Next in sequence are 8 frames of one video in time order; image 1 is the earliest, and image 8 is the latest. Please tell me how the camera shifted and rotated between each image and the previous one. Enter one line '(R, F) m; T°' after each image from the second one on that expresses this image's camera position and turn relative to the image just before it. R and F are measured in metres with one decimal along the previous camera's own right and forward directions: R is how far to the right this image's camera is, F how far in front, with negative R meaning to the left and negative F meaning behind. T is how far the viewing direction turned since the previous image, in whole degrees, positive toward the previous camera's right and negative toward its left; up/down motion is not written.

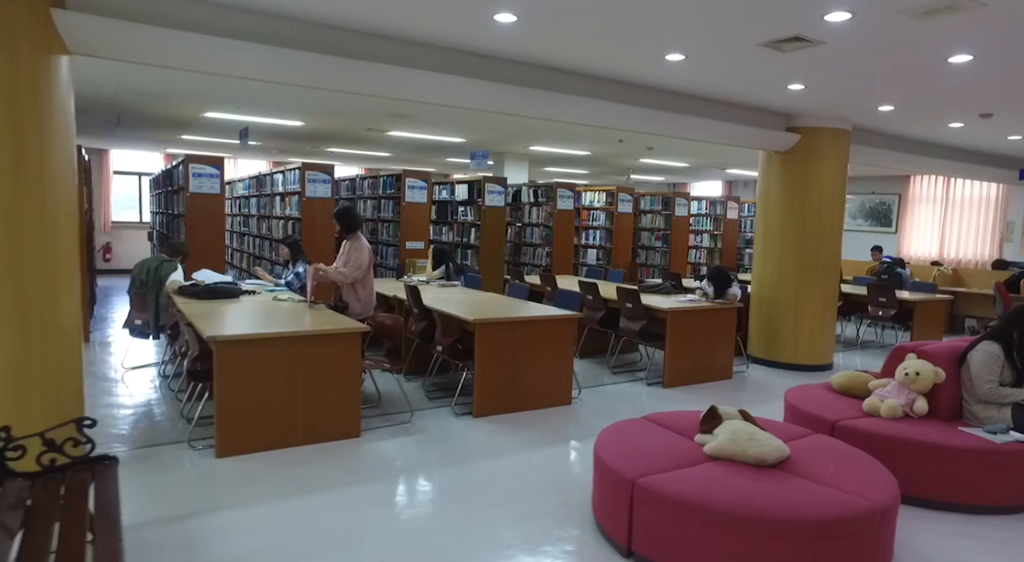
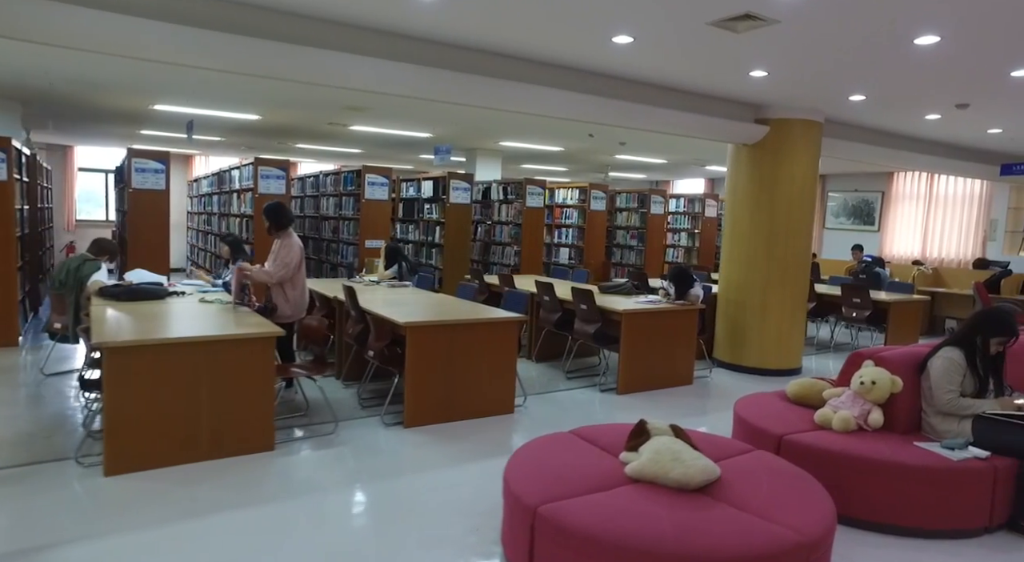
(+0.4, +0.3) m; 0°
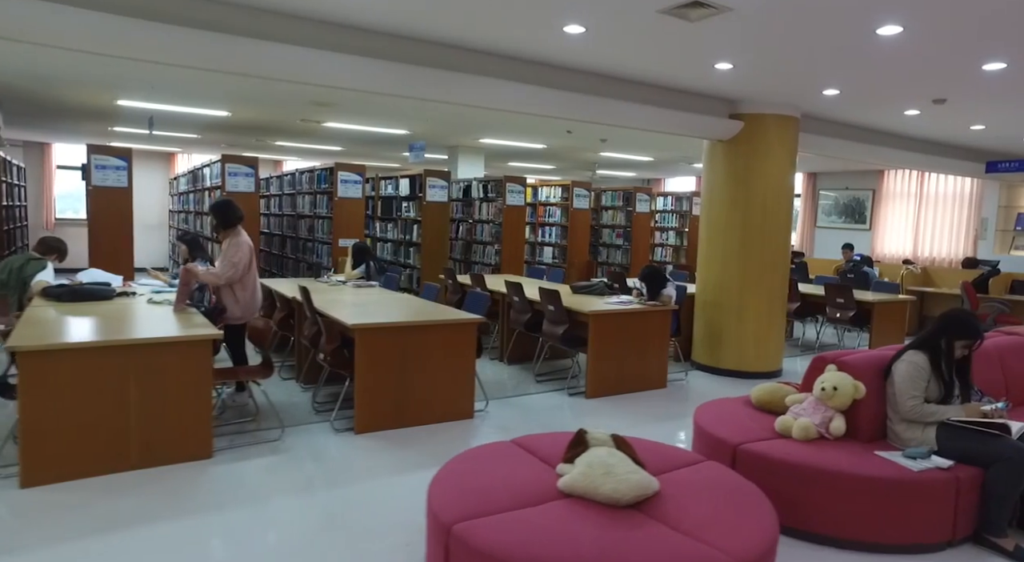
(+0.3, +0.2) m; 0°
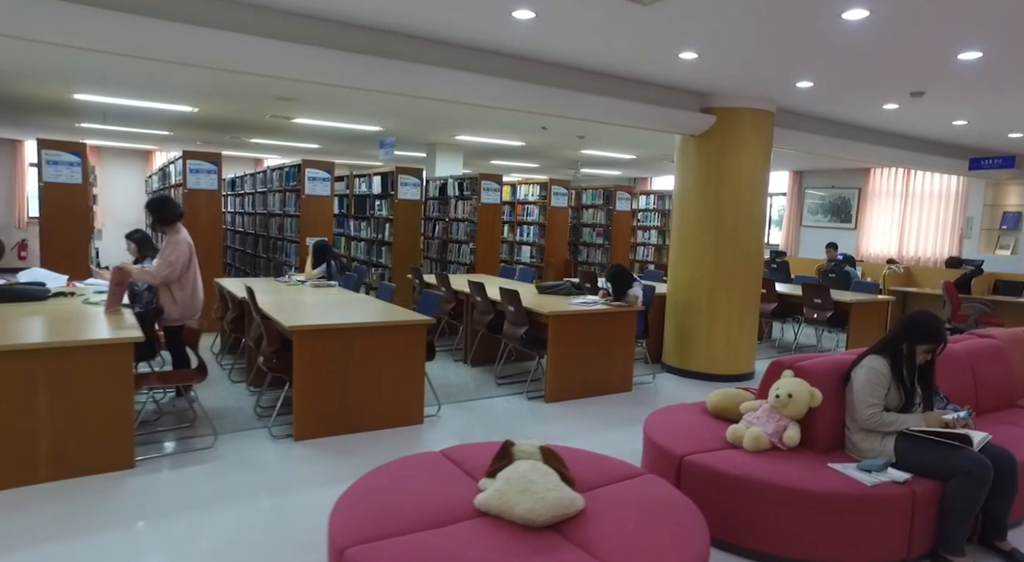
(+0.3, +0.2) m; 0°
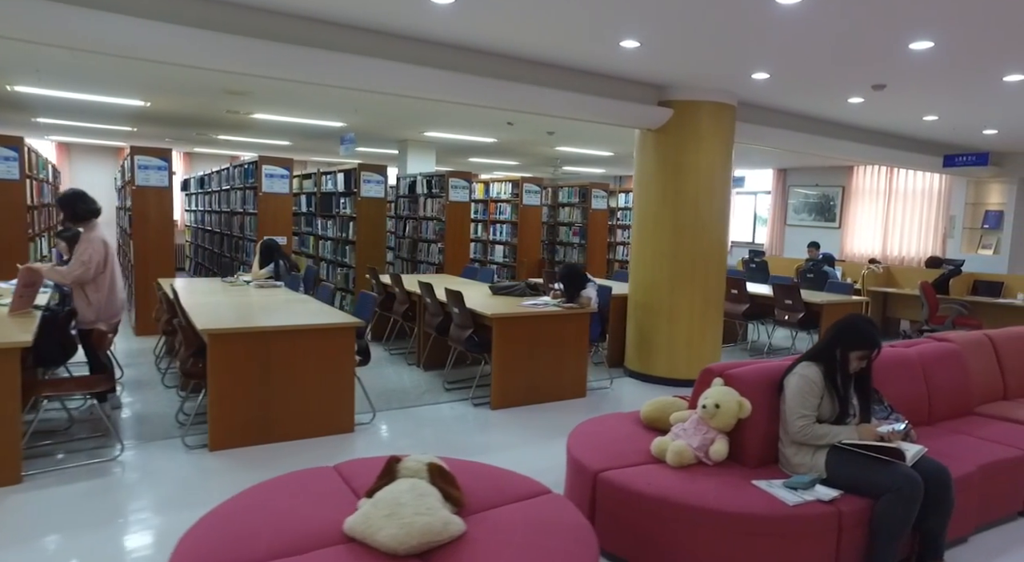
(+0.4, +0.2) m; 0°
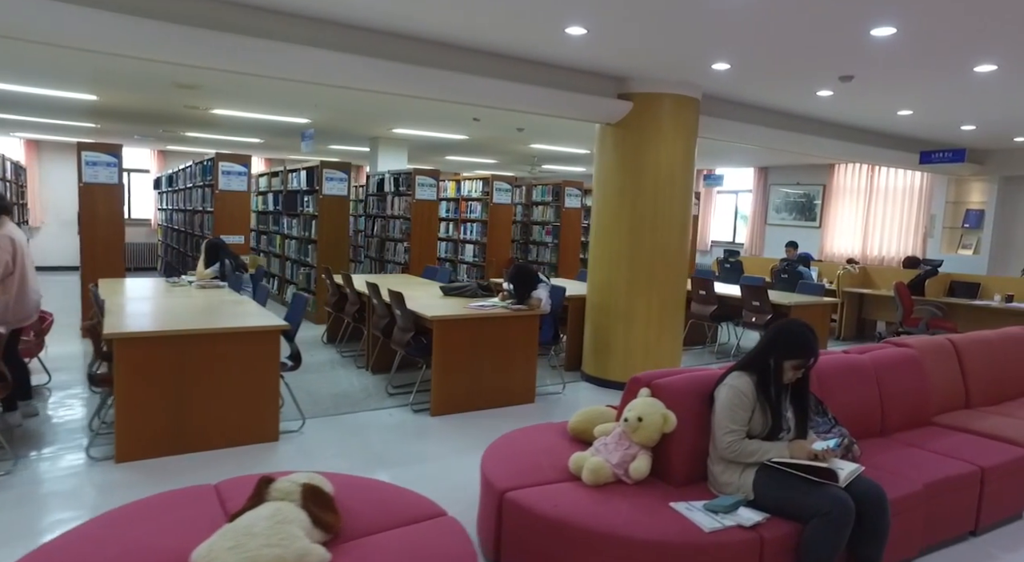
(+0.4, +0.2) m; 0°
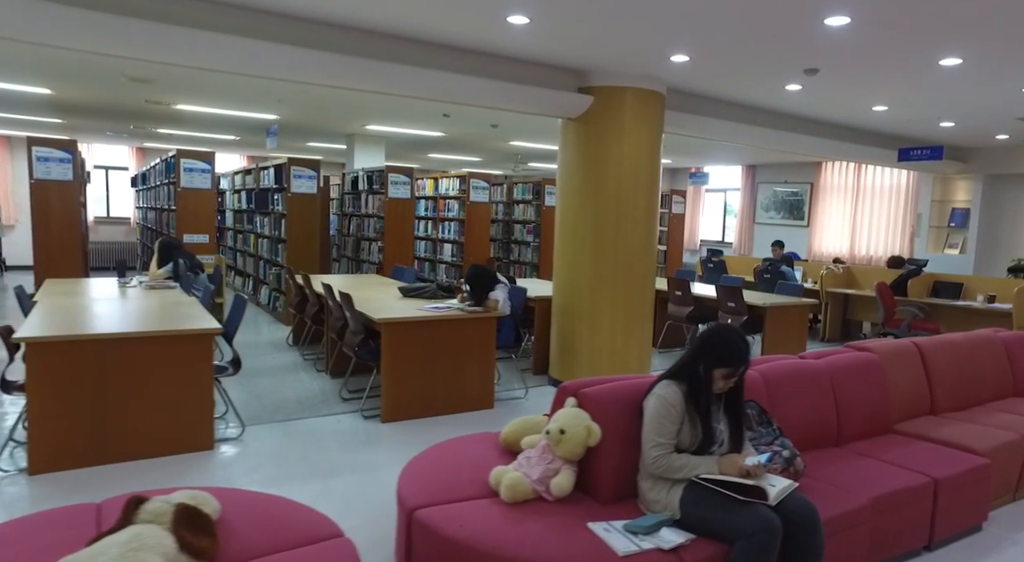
(+0.3, +0.2) m; 0°
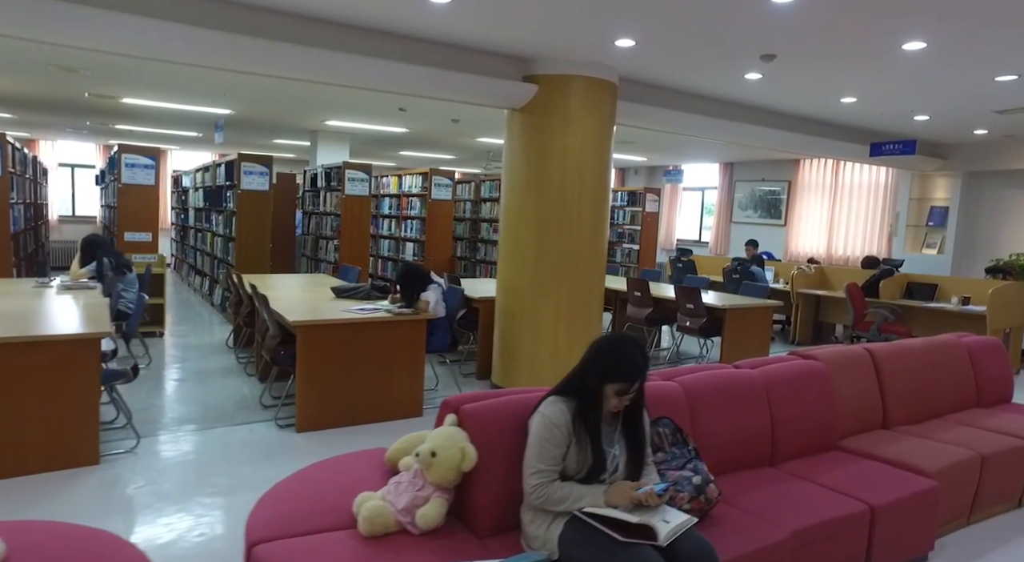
(+0.4, +0.3) m; 0°
